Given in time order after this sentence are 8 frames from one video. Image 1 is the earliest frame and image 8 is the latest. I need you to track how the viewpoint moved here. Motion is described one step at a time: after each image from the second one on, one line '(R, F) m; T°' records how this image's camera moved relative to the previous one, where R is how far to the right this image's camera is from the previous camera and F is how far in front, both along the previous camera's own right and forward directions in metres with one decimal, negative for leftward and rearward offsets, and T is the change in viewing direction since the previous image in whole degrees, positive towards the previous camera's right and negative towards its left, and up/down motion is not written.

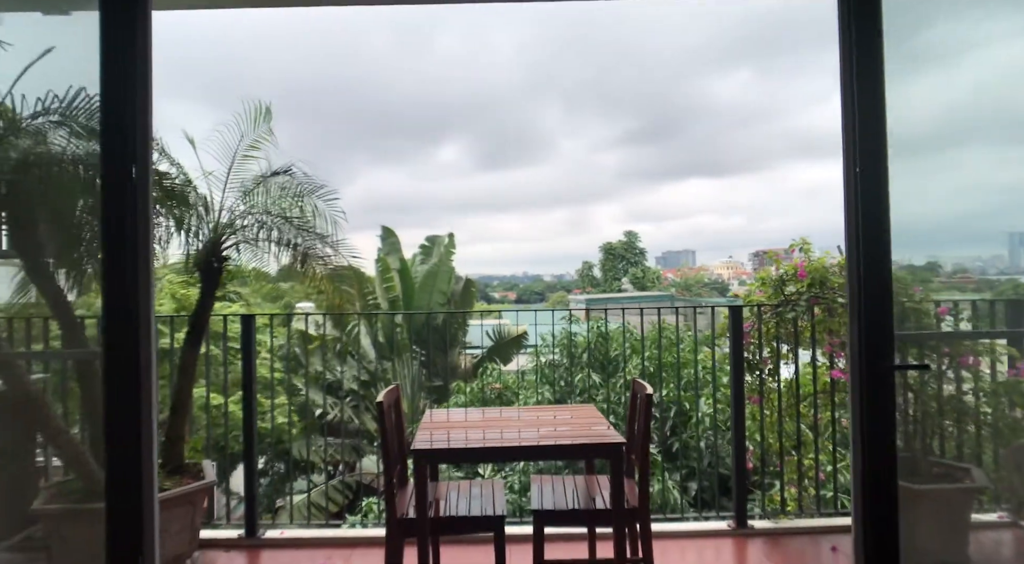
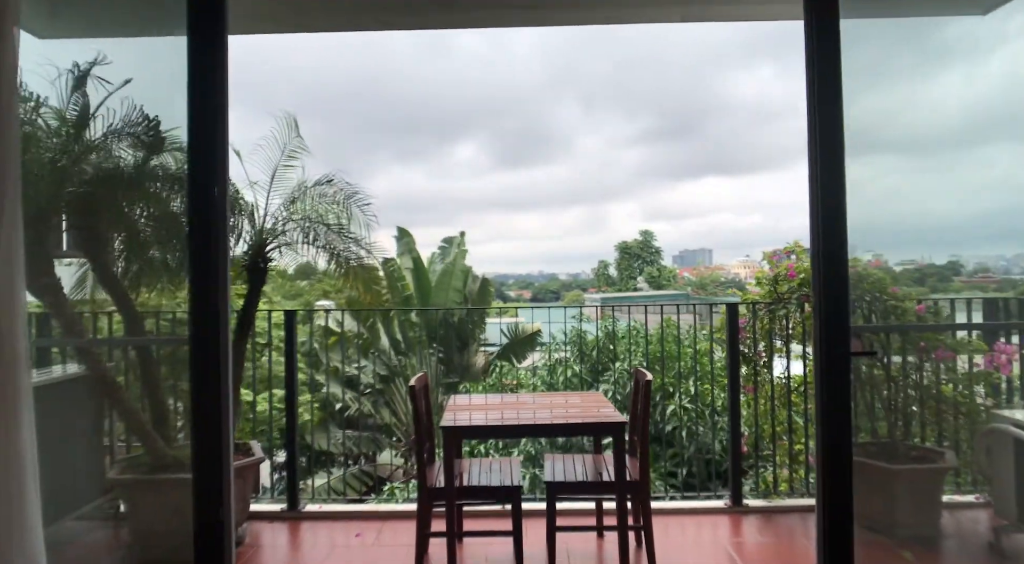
(0.0, -0.3) m; -1°
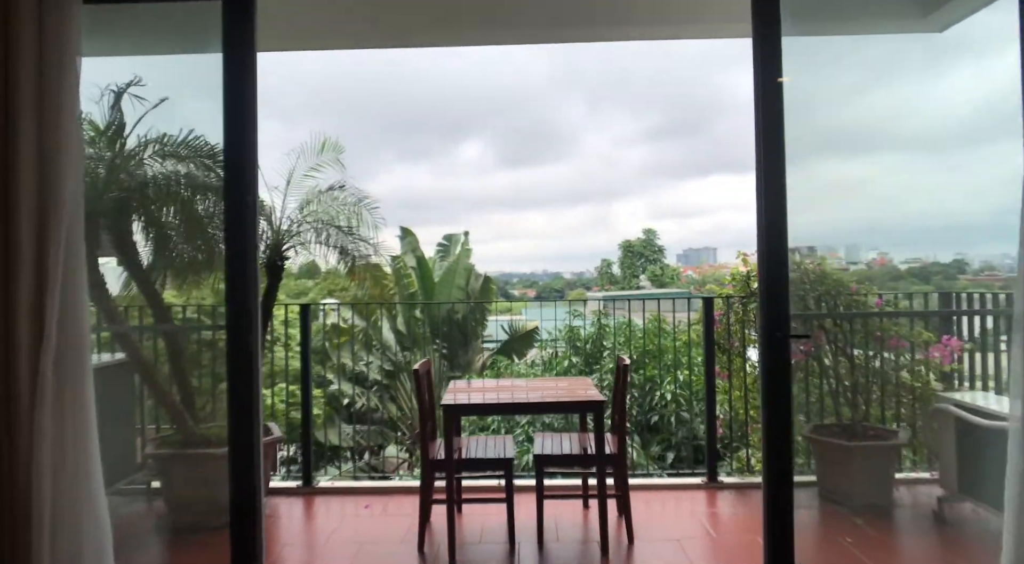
(0.0, -0.3) m; 0°
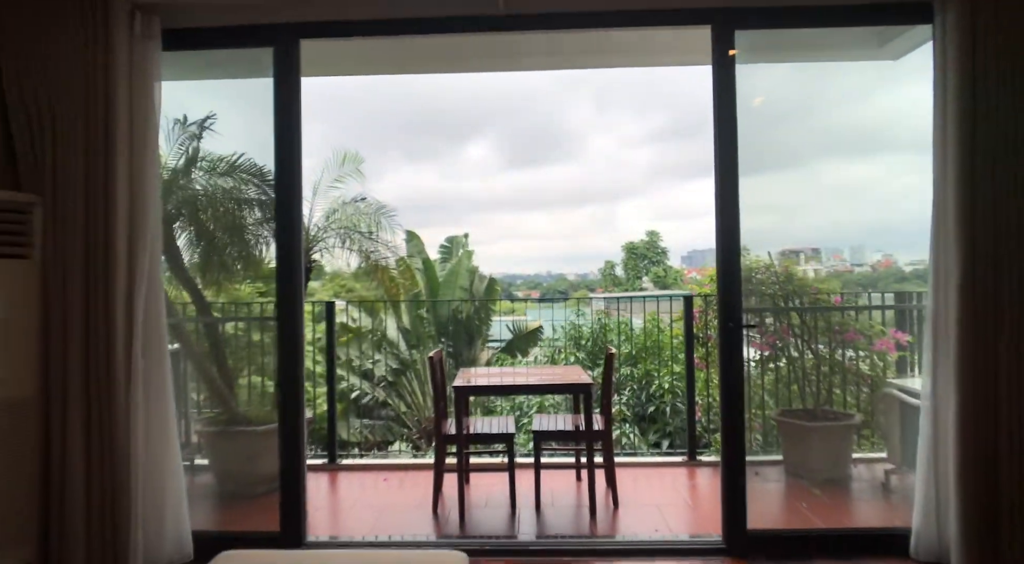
(0.0, -0.4) m; 0°
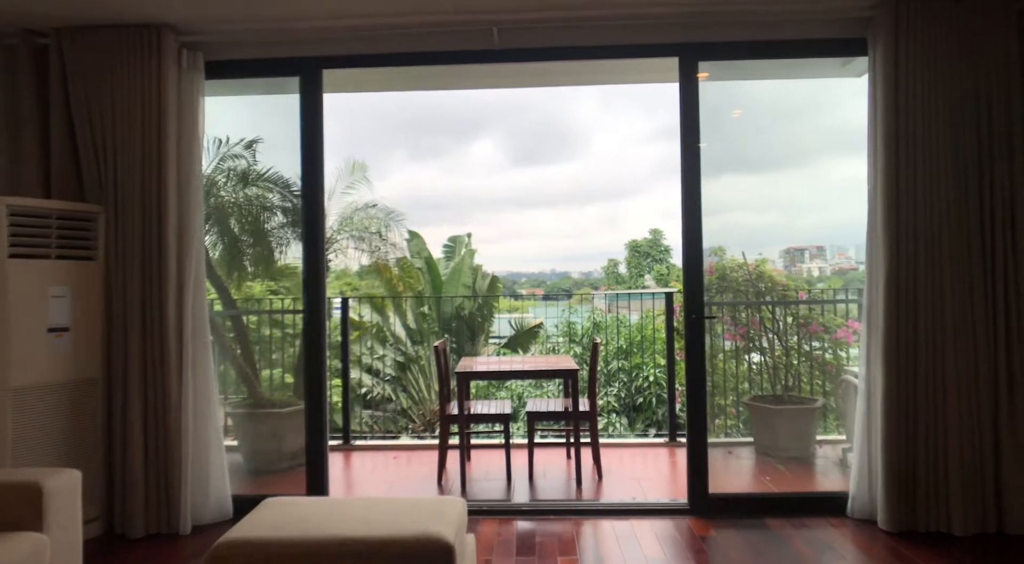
(0.0, -0.4) m; 0°
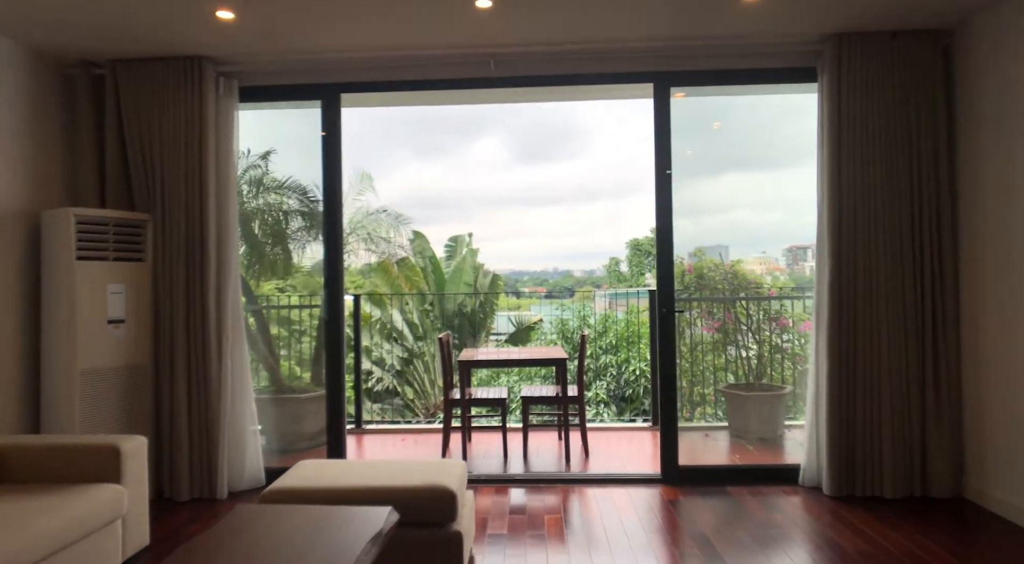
(0.0, -0.4) m; 0°
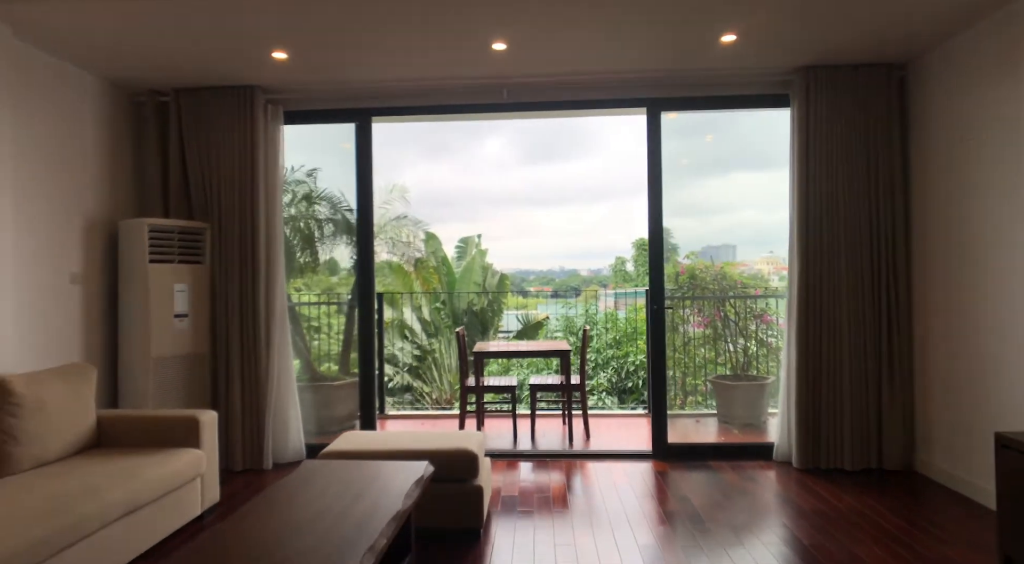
(0.0, -0.4) m; -1°
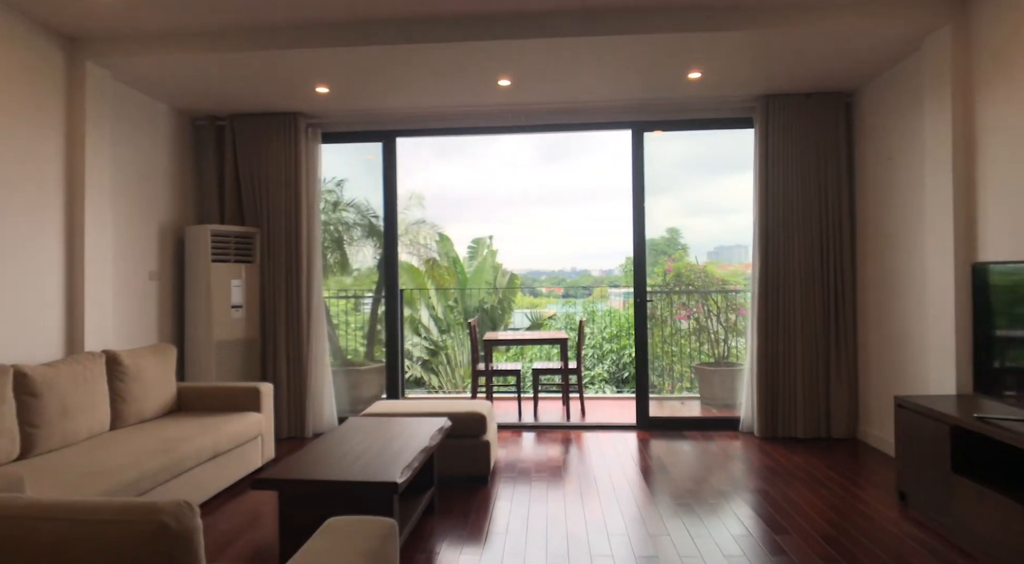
(0.0, -0.6) m; -1°
